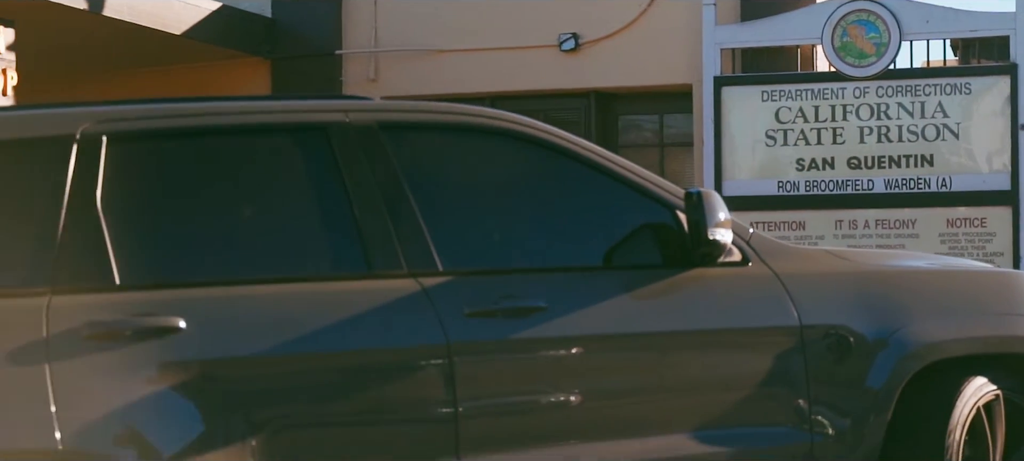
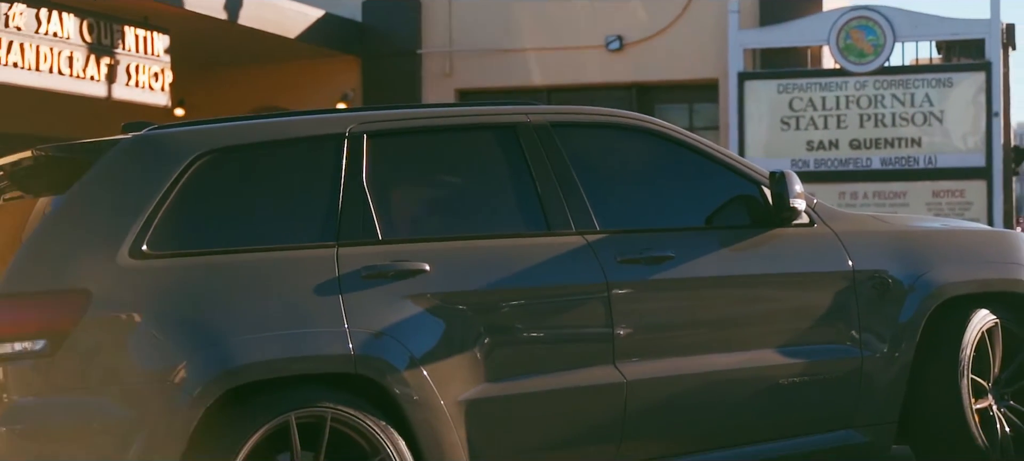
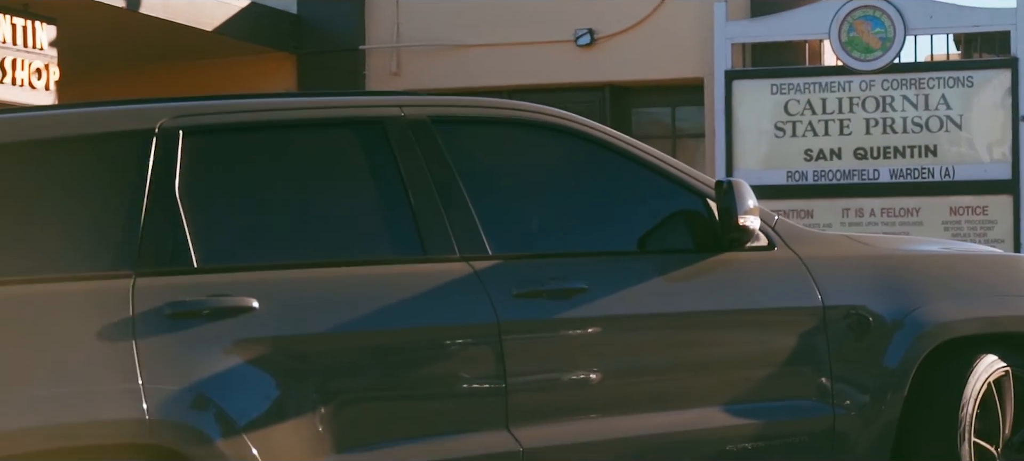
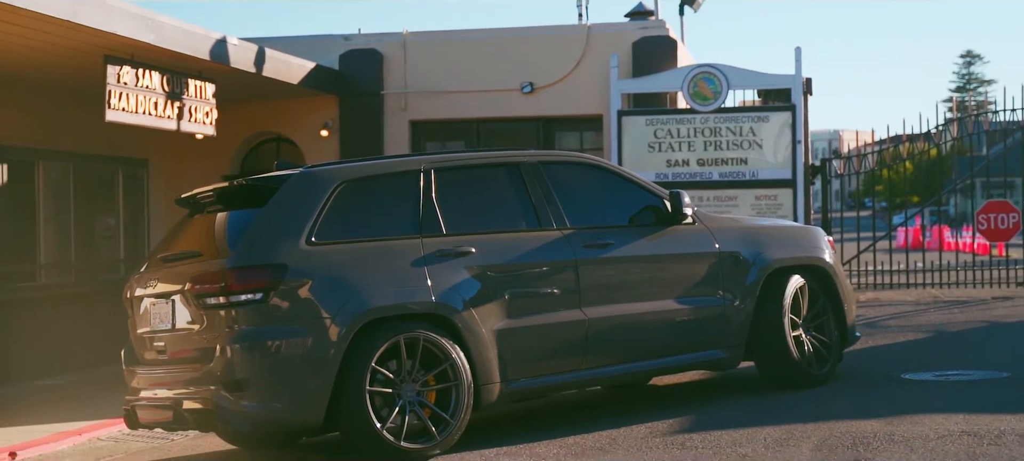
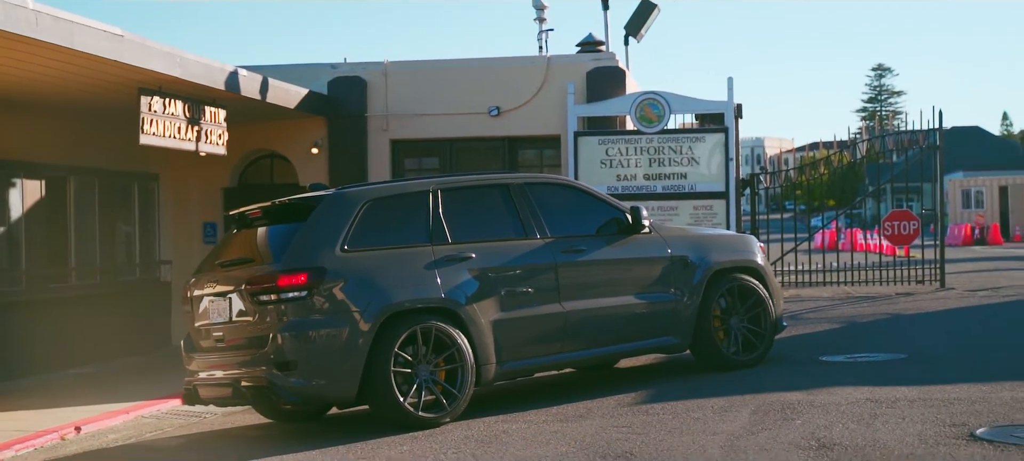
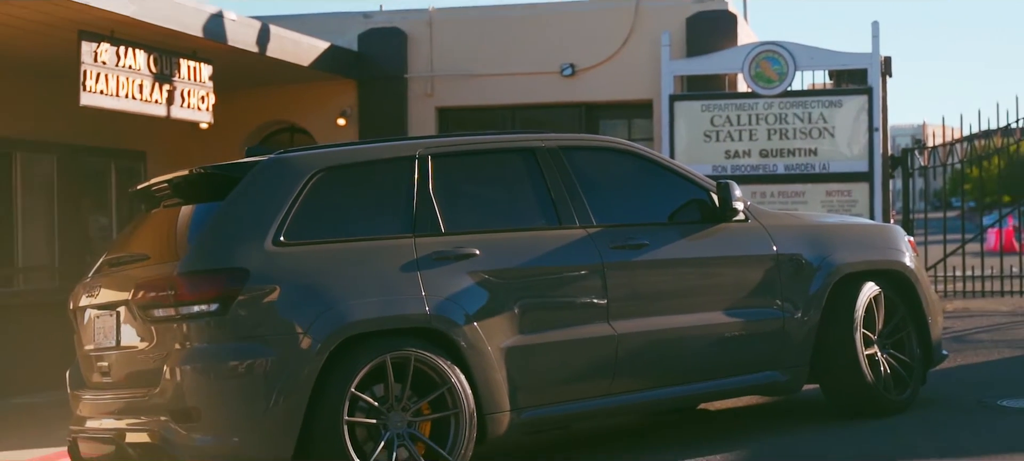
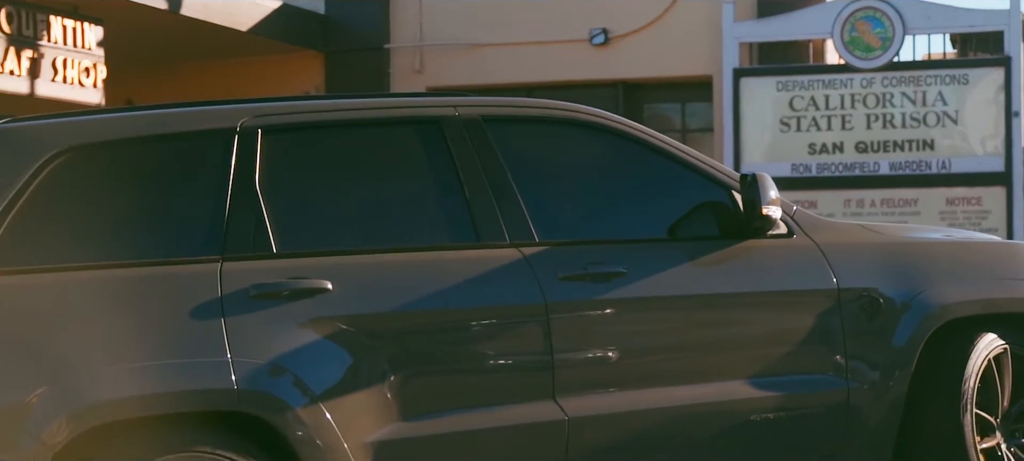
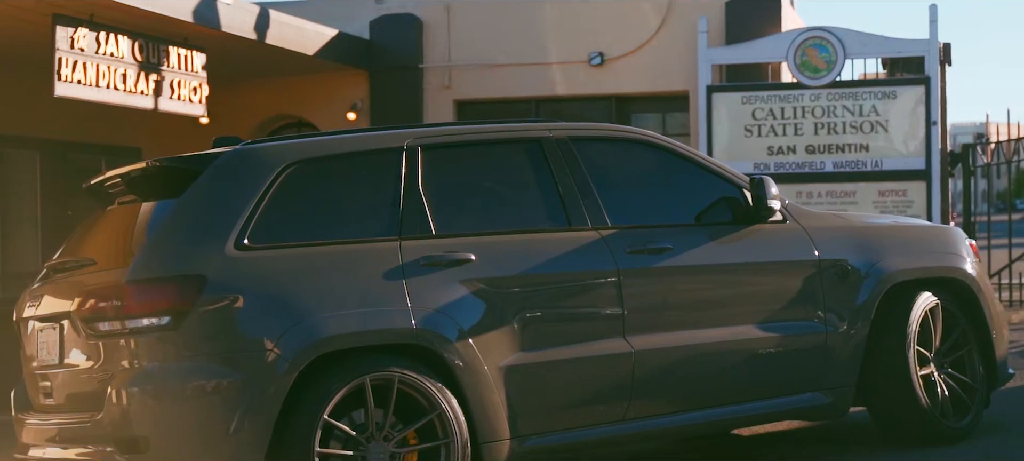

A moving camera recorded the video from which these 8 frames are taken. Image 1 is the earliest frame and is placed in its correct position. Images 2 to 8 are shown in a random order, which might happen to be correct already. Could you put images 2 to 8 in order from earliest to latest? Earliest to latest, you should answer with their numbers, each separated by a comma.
3, 7, 2, 8, 6, 4, 5
